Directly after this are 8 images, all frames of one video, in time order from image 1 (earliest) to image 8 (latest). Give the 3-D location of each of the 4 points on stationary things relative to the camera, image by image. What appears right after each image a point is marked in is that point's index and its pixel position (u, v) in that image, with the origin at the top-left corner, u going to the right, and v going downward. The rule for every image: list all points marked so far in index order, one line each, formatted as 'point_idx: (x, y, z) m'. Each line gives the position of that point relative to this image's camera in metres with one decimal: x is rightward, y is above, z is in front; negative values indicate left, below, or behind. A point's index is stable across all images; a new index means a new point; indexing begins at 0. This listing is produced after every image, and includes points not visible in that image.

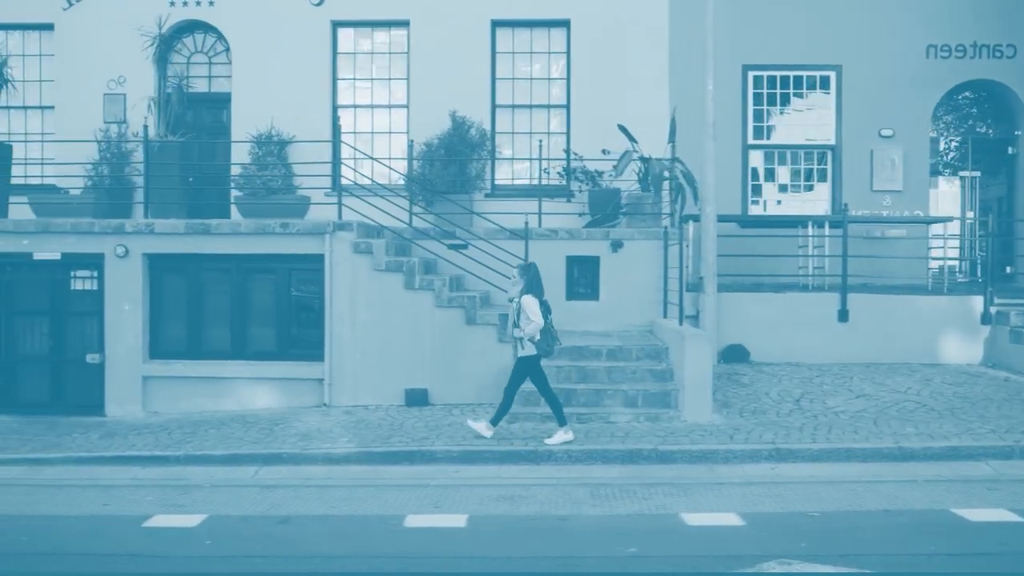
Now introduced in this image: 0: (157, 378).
0: (-4.4, -1.1, +13.0) m
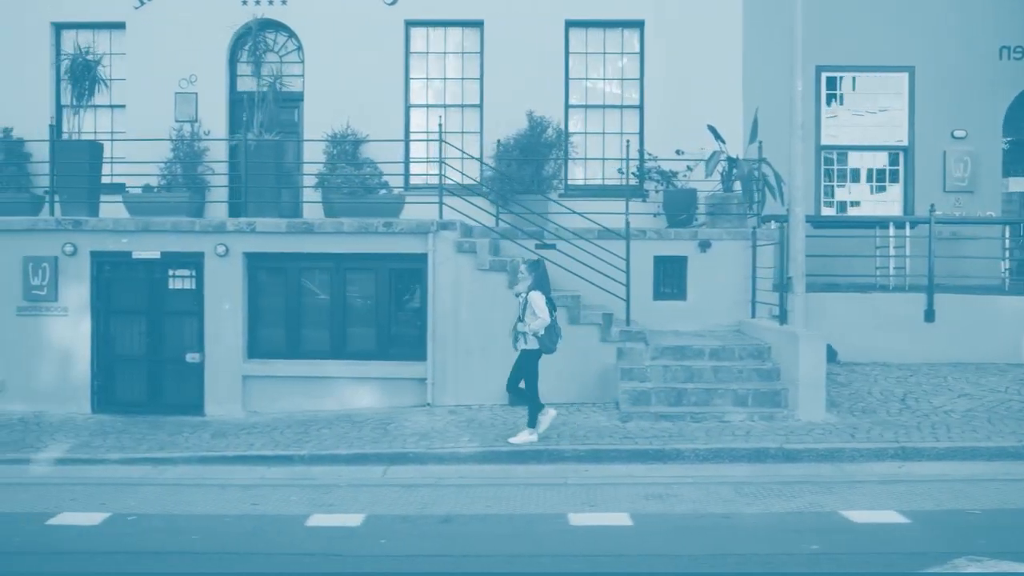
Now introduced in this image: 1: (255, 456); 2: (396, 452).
0: (-3.2, -1.1, +13.0) m
1: (-2.6, -1.7, +10.7) m
2: (-1.2, -1.7, +10.6) m
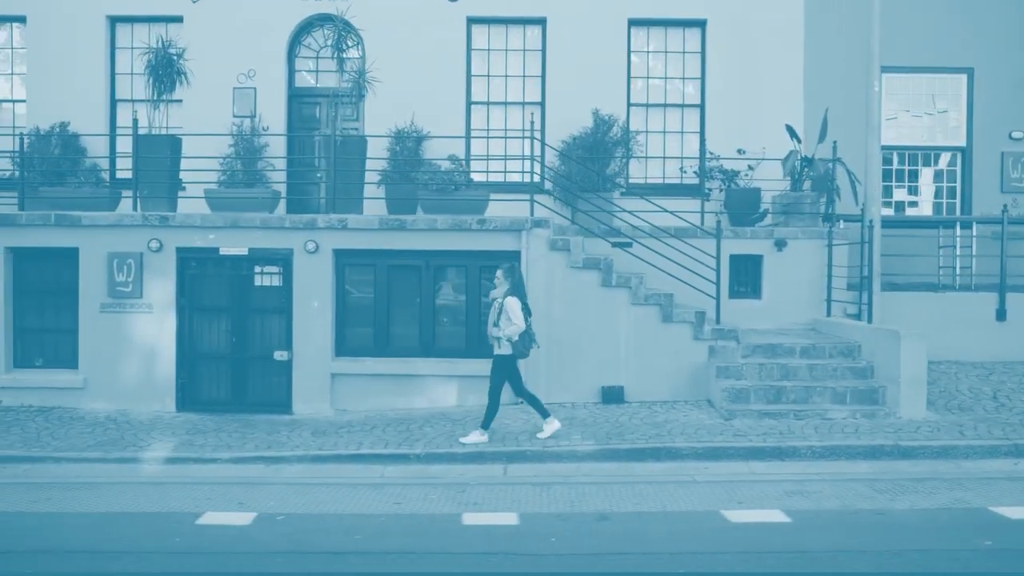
0: (-2.0, -1.1, +12.9) m
1: (-1.5, -1.7, +10.6) m
2: (0.0, -1.6, +10.5) m
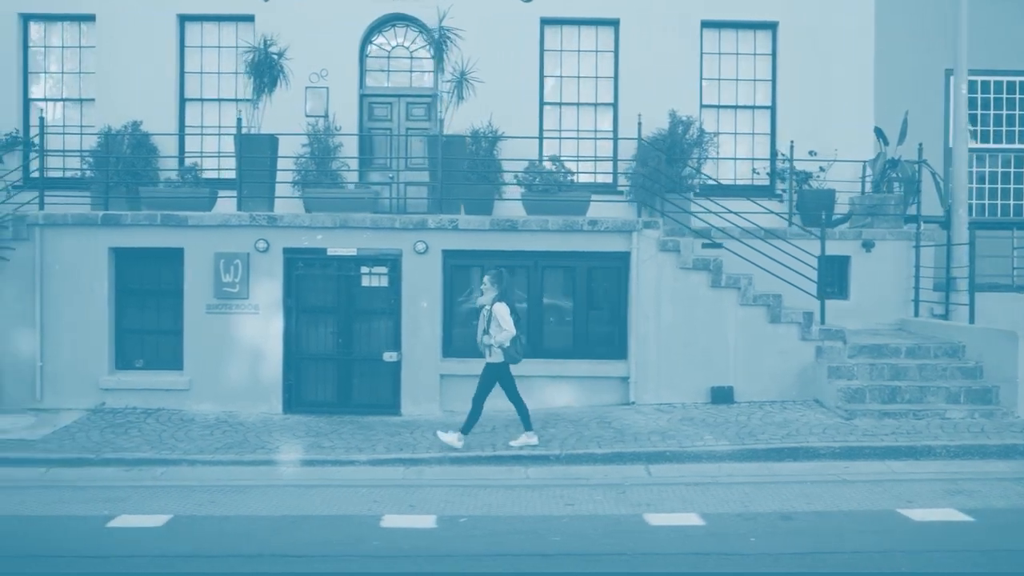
0: (-0.7, -1.1, +12.8) m
1: (0.0, -1.7, +10.6) m
2: (+1.4, -1.7, +10.6) m
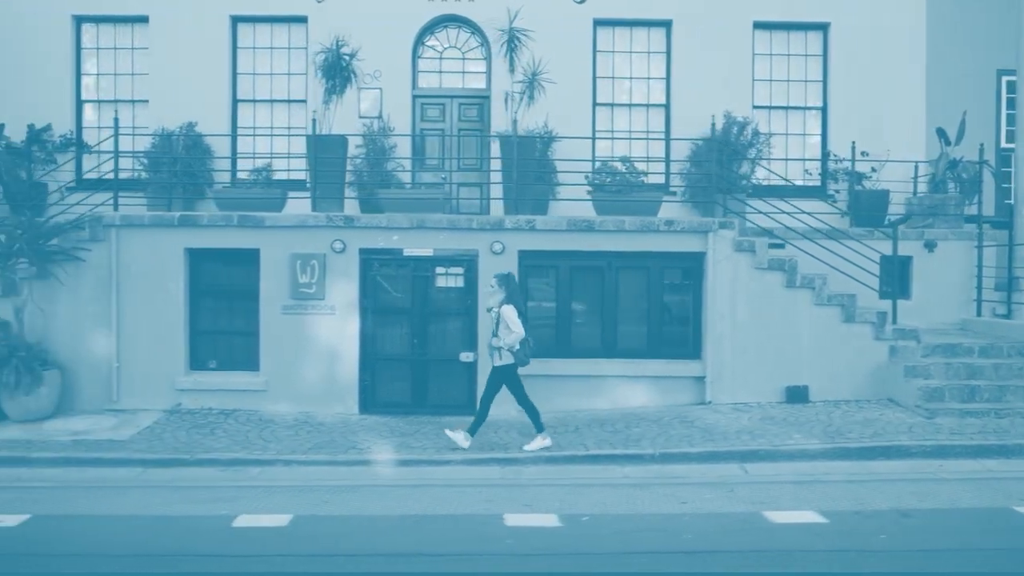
0: (+0.2, -1.1, +12.9) m
1: (+0.9, -1.7, +10.6) m
2: (+2.4, -1.6, +10.6) m
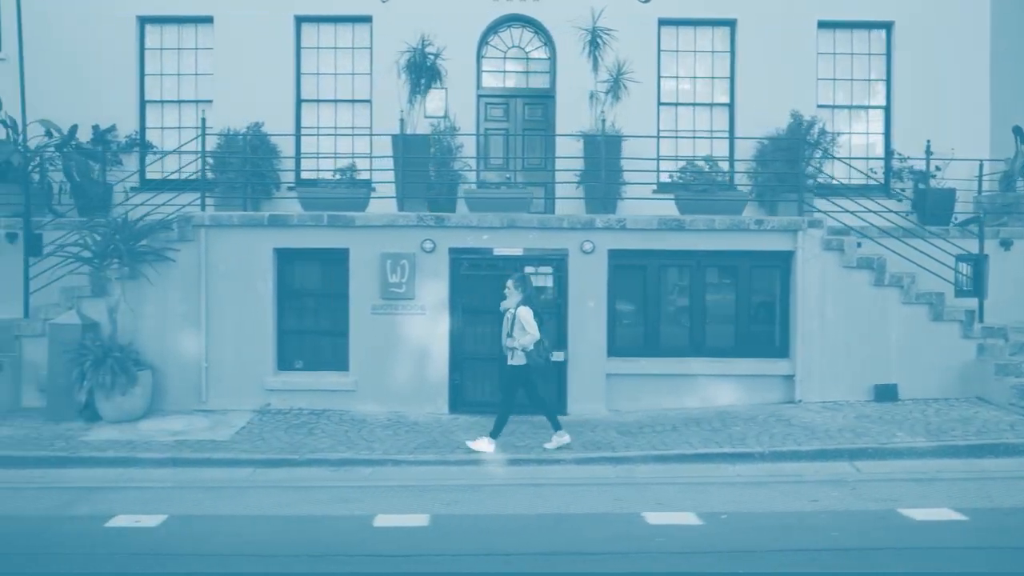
0: (+1.3, -1.1, +12.9) m
1: (+2.0, -1.7, +10.6) m
2: (+3.5, -1.6, +10.6) m
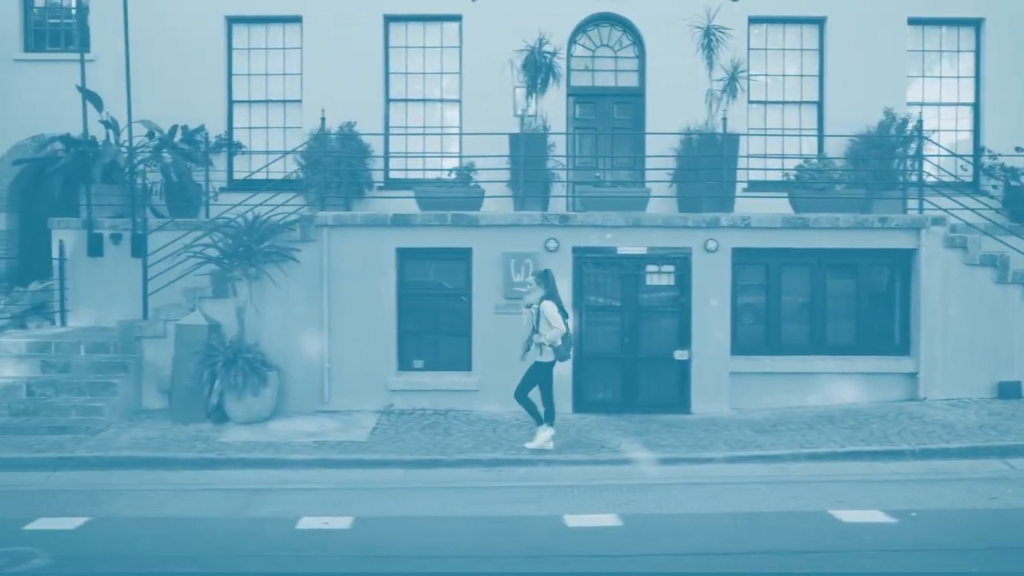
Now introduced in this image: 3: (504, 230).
0: (+2.9, -1.1, +12.9) m
1: (+3.6, -1.7, +10.6) m
2: (+5.0, -1.6, +10.6) m
3: (-0.1, +0.7, +12.7) m
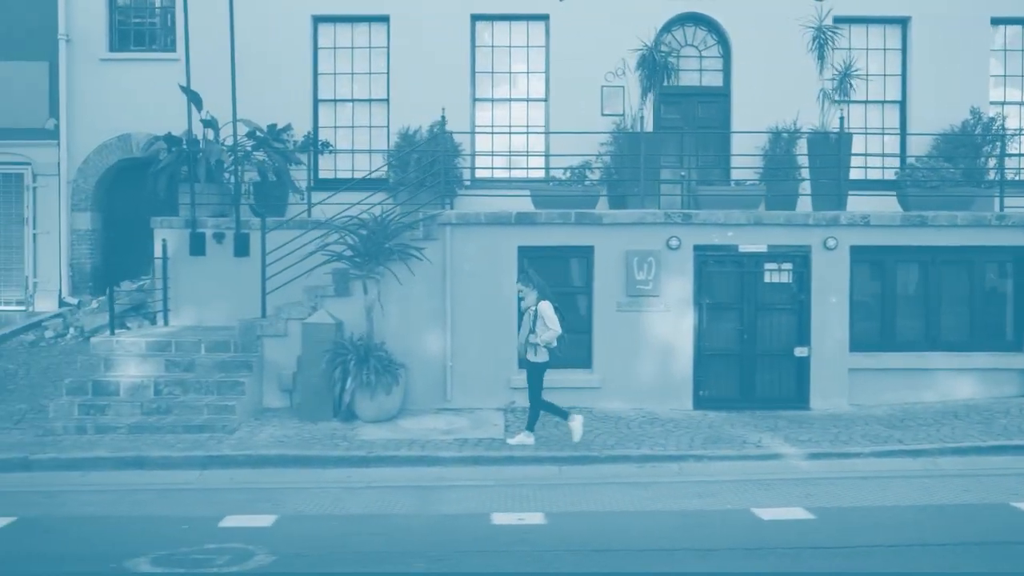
0: (+4.4, -1.0, +13.0) m
1: (+5.1, -1.6, +10.7) m
2: (+6.6, -1.6, +10.7) m
3: (+1.4, +0.7, +12.8) m
